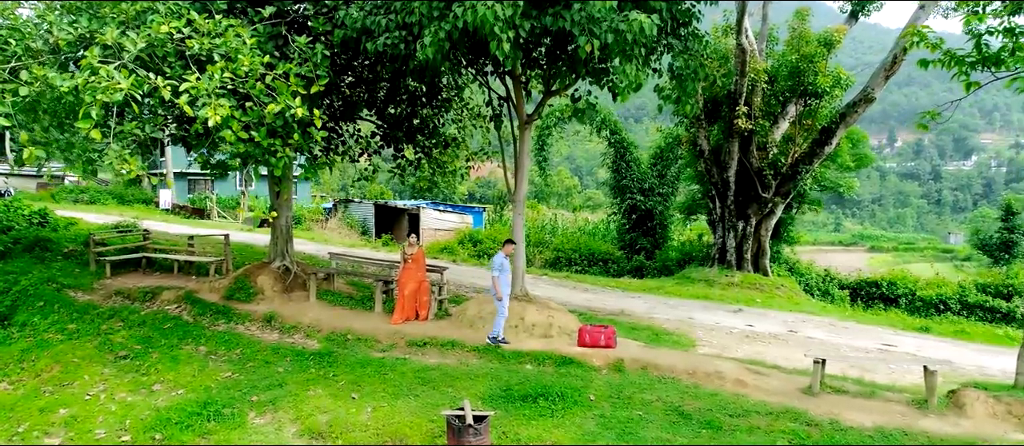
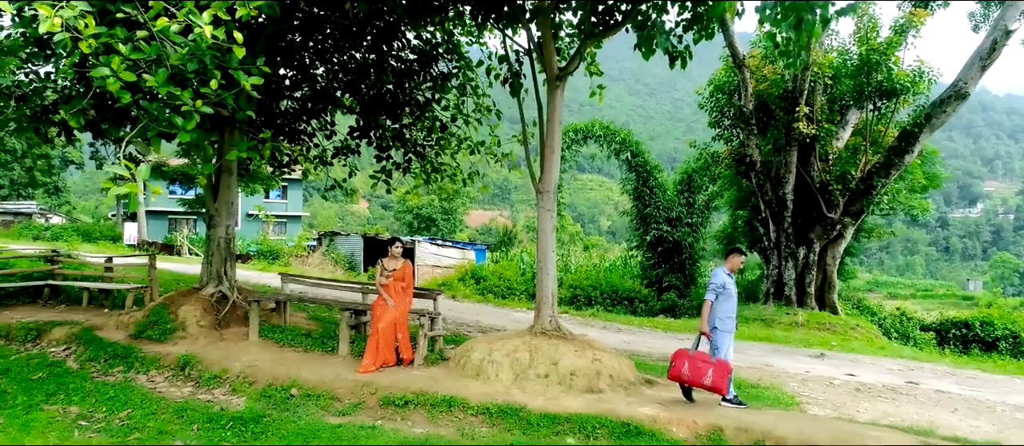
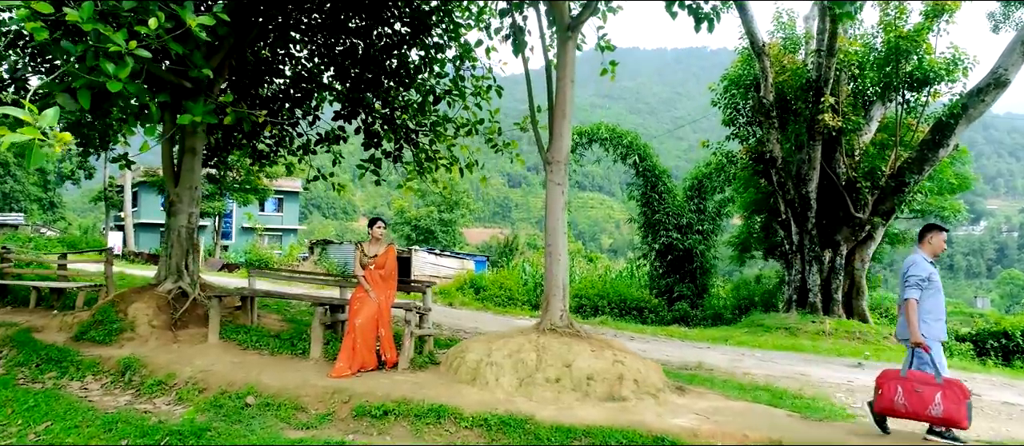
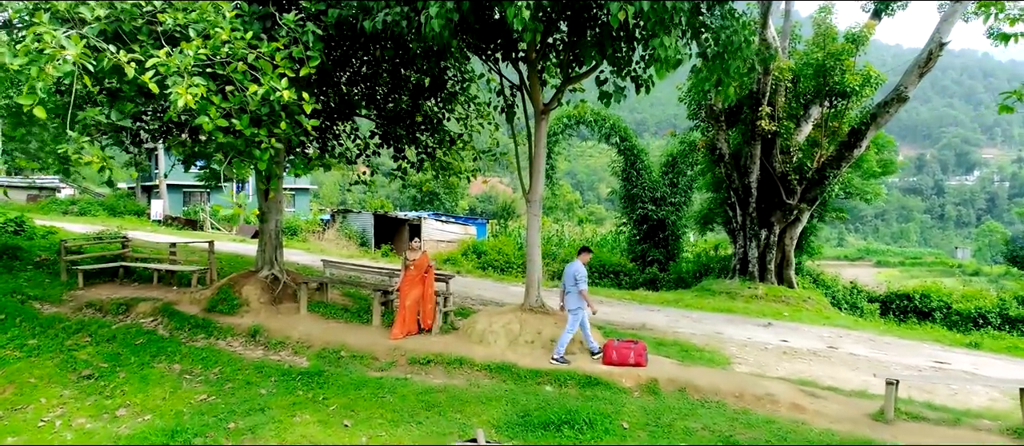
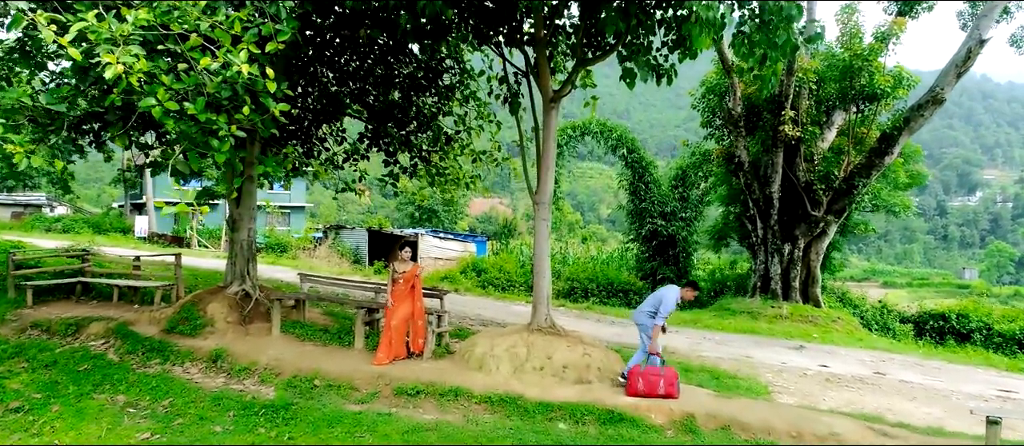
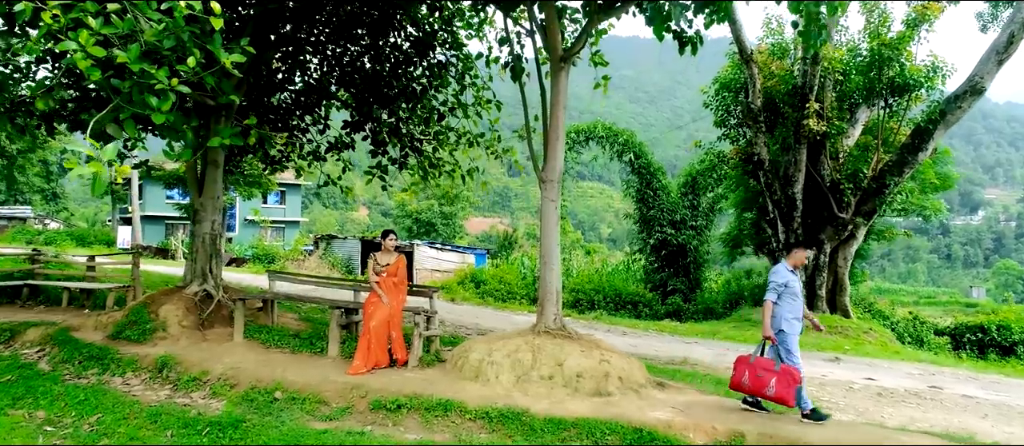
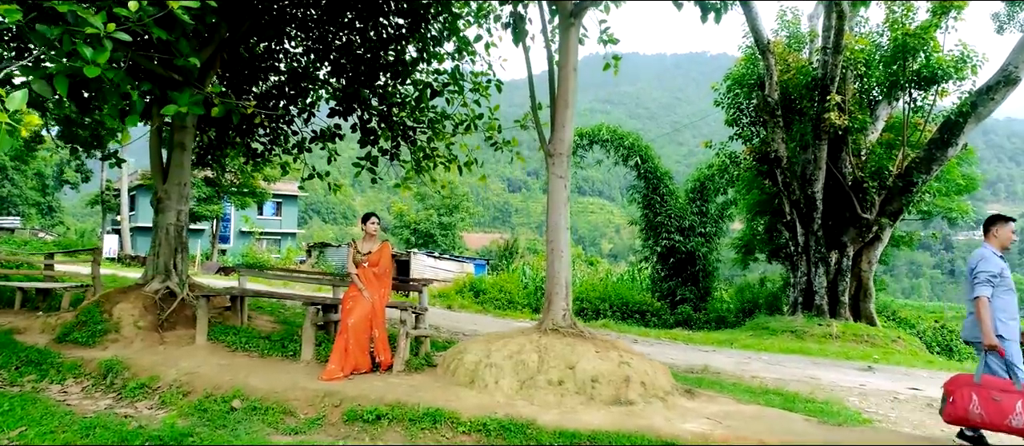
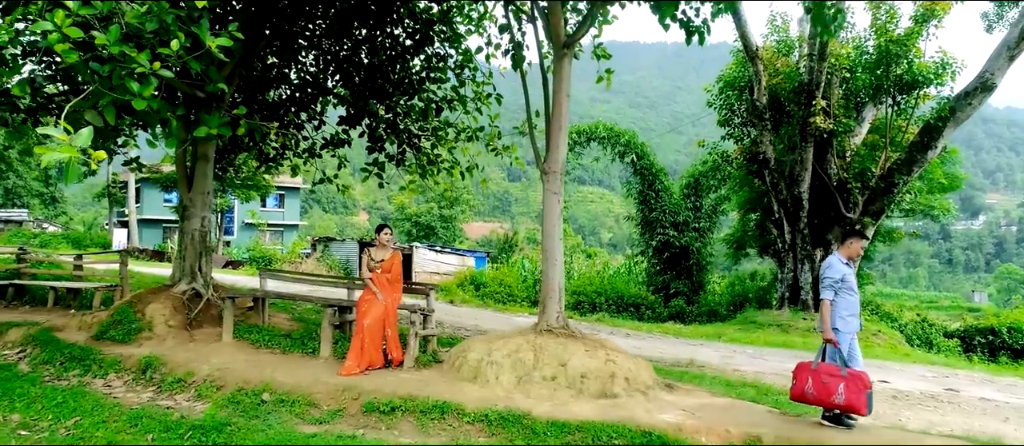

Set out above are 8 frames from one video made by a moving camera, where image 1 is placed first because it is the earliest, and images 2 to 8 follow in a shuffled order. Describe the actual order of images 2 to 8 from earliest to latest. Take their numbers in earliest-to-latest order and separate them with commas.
4, 5, 2, 6, 8, 3, 7
